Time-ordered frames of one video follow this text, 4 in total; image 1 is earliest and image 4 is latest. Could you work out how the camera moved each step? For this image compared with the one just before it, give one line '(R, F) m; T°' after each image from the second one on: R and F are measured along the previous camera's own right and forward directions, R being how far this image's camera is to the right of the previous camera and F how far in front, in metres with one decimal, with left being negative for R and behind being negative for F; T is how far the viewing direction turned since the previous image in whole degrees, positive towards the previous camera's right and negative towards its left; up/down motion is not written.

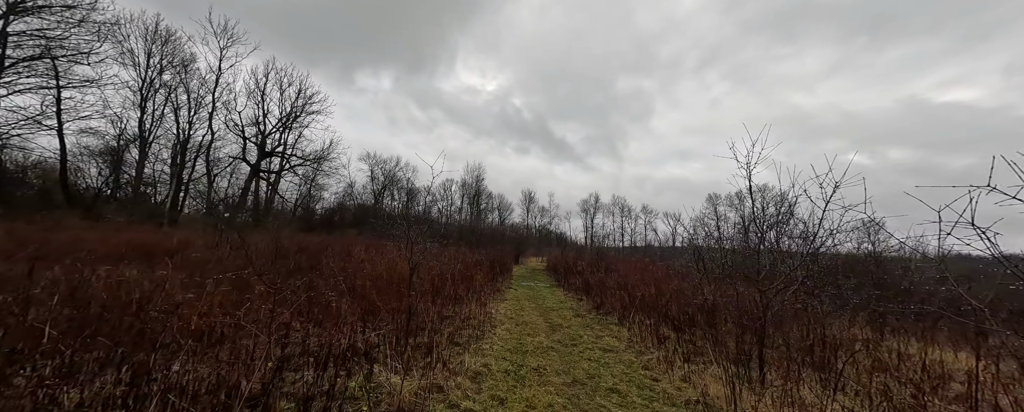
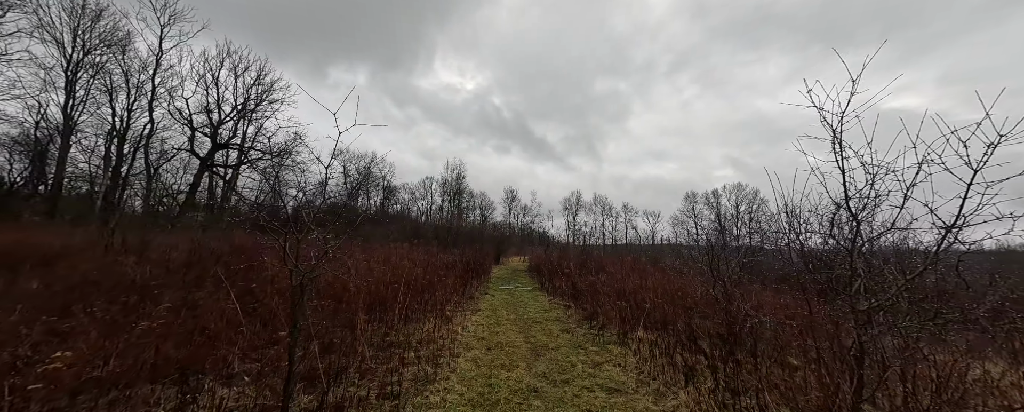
(+0.2, +1.8) m; +3°
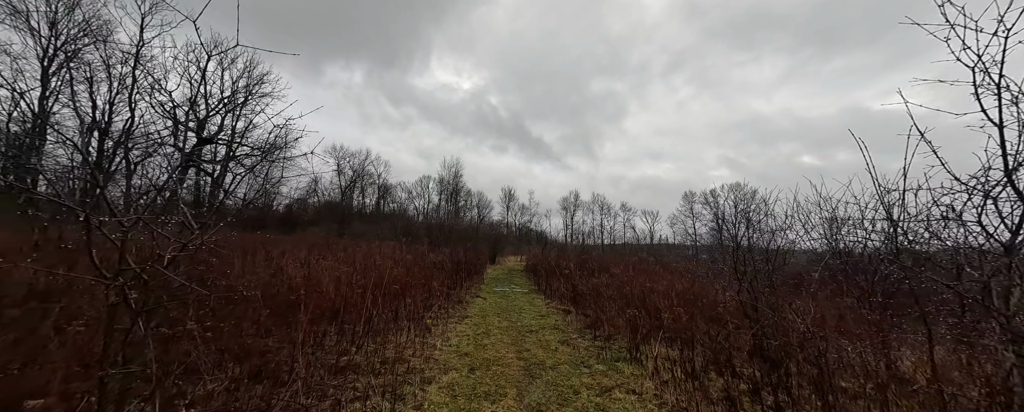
(+0.1, +1.0) m; 0°
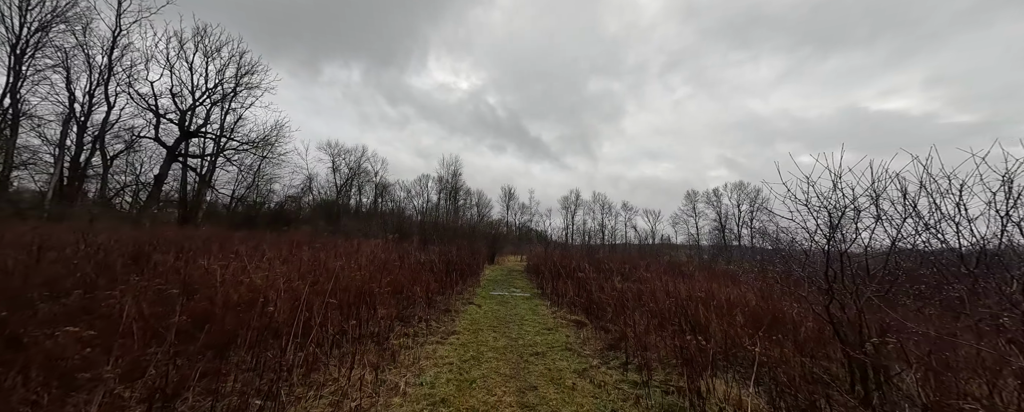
(0.0, +1.6) m; 0°
